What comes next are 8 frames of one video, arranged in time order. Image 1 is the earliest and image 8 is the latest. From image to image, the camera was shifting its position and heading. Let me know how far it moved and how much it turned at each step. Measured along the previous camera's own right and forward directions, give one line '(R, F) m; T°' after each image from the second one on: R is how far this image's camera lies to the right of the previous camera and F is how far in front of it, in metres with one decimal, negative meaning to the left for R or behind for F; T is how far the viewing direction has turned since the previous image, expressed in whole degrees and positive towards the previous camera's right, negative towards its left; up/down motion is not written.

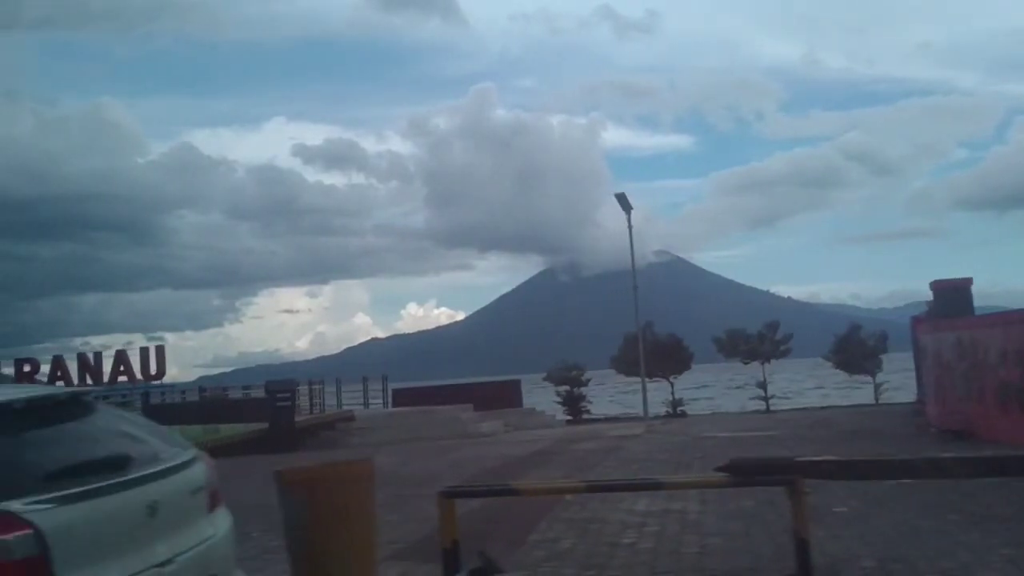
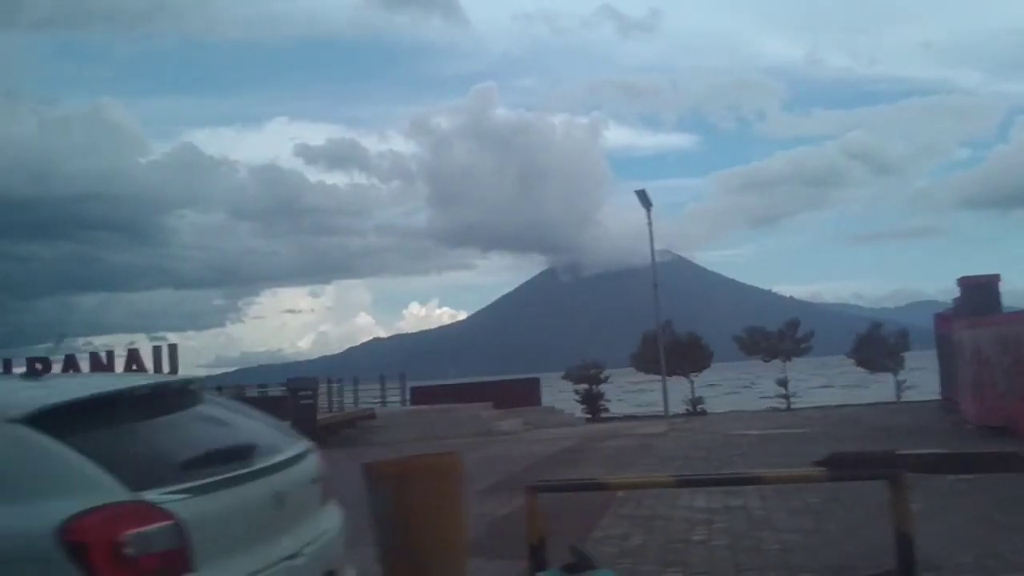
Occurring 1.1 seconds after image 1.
(-0.6, +0.2) m; 0°
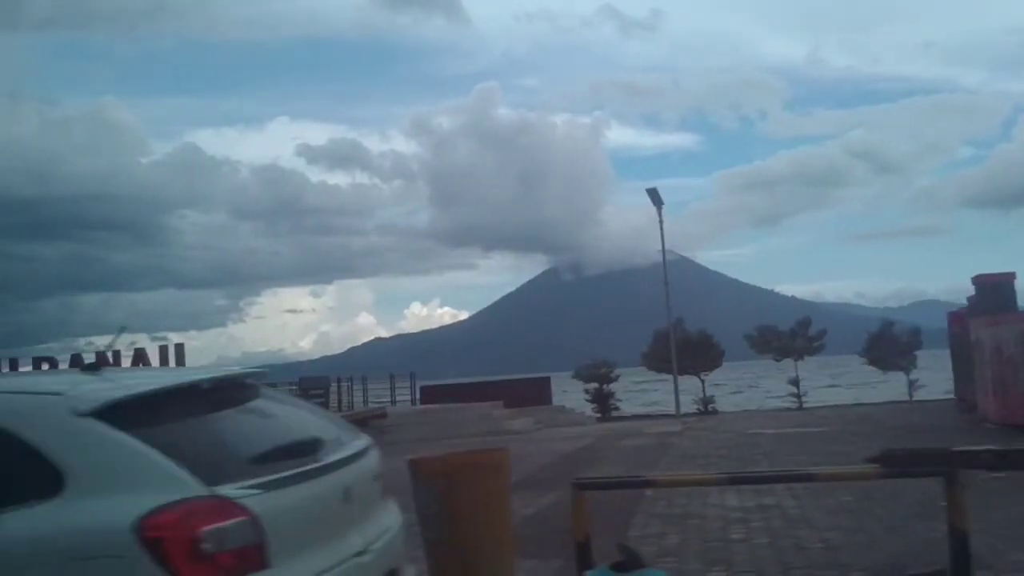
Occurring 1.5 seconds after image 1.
(-0.3, +0.1) m; 0°
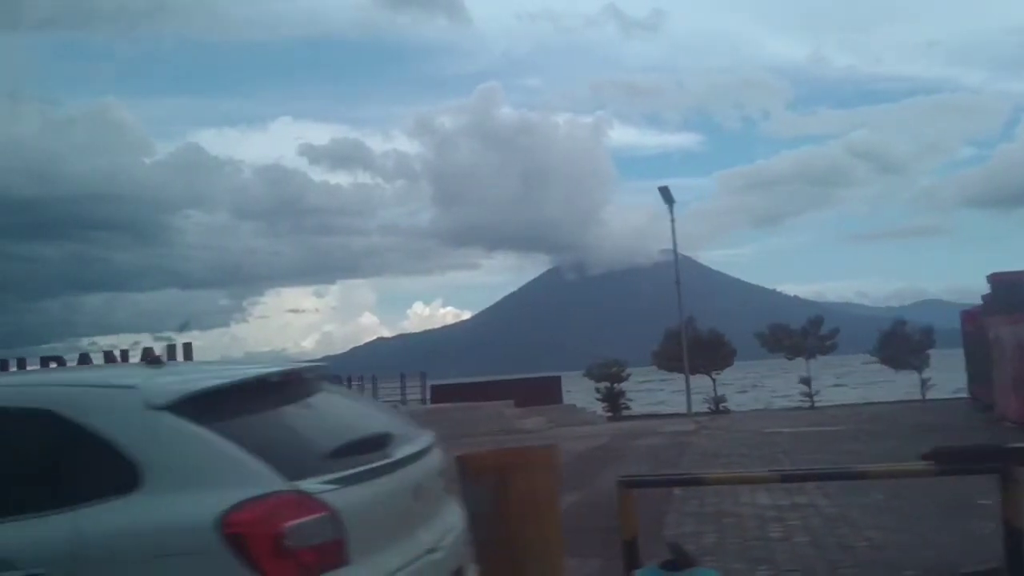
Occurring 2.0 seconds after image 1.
(-0.3, +0.1) m; 0°
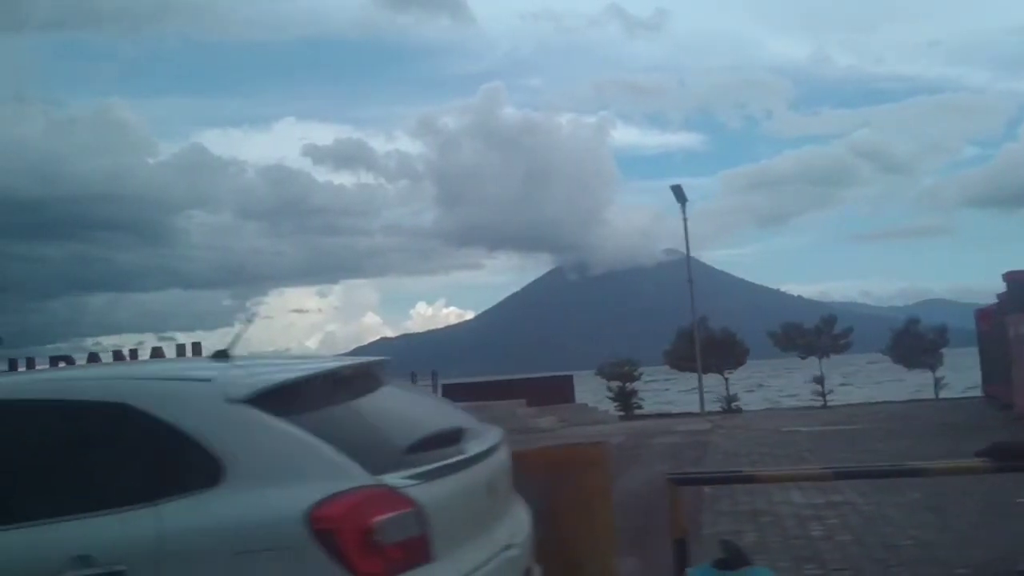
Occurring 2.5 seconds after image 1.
(-0.3, +0.1) m; 0°
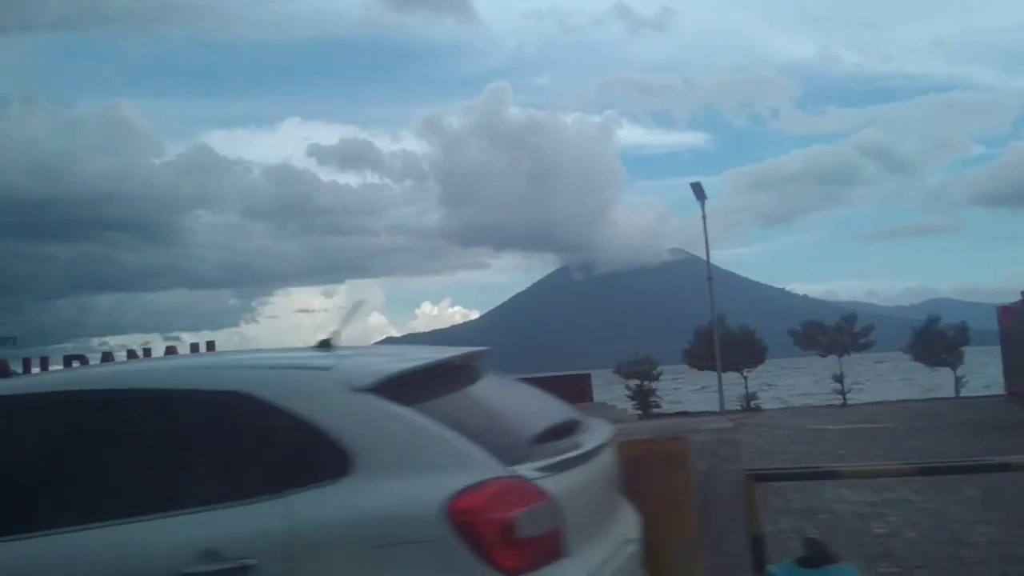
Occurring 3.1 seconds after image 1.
(-0.4, +0.1) m; 0°
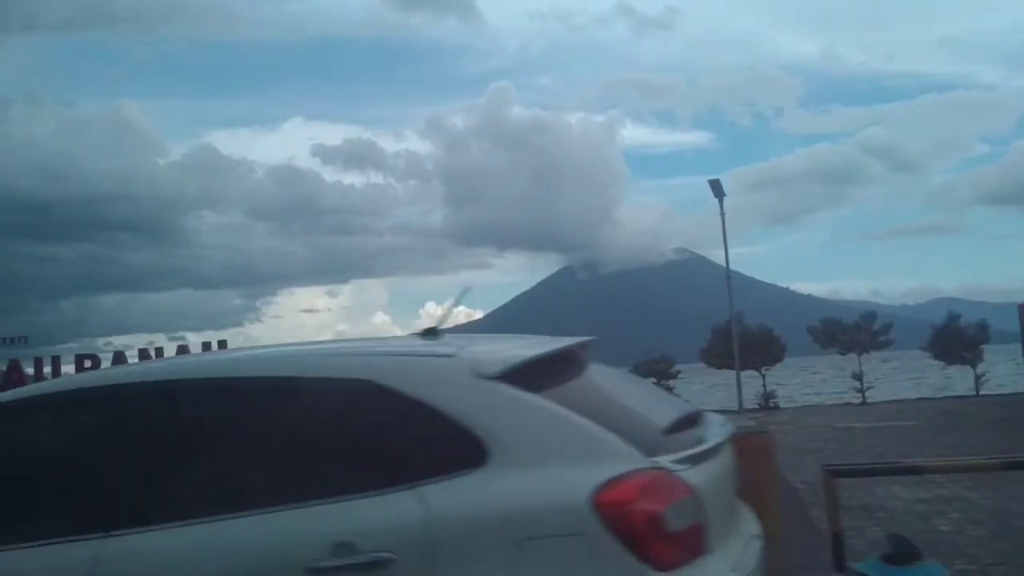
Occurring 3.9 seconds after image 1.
(-0.4, +0.2) m; 0°
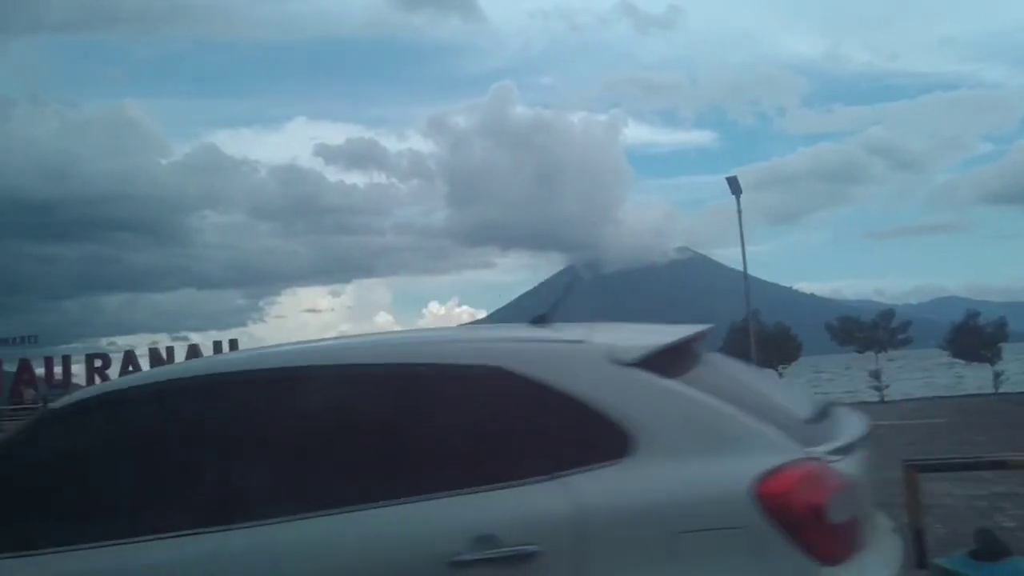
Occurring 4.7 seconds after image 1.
(-0.4, +0.2) m; 0°
